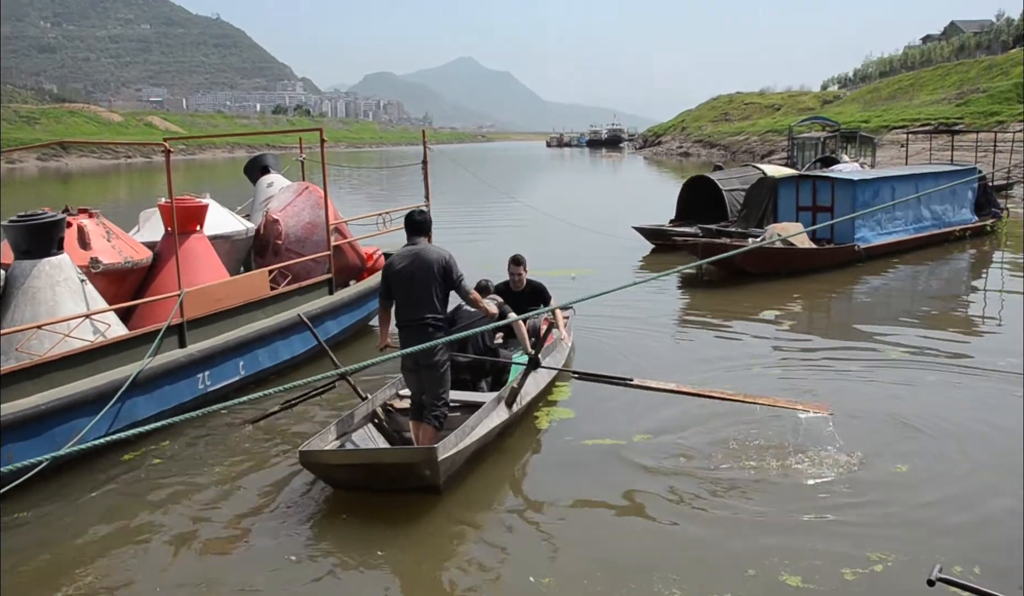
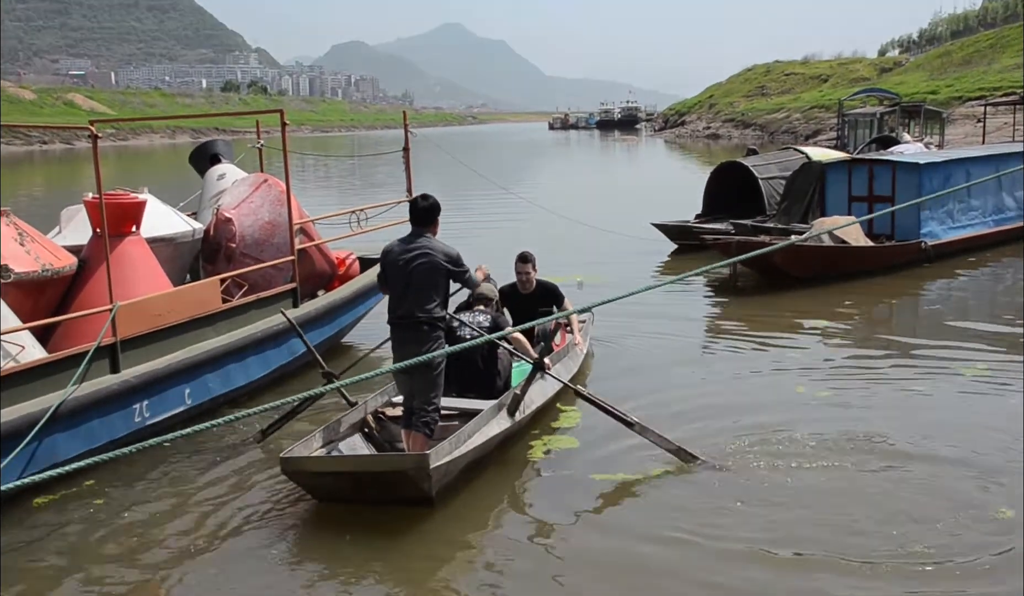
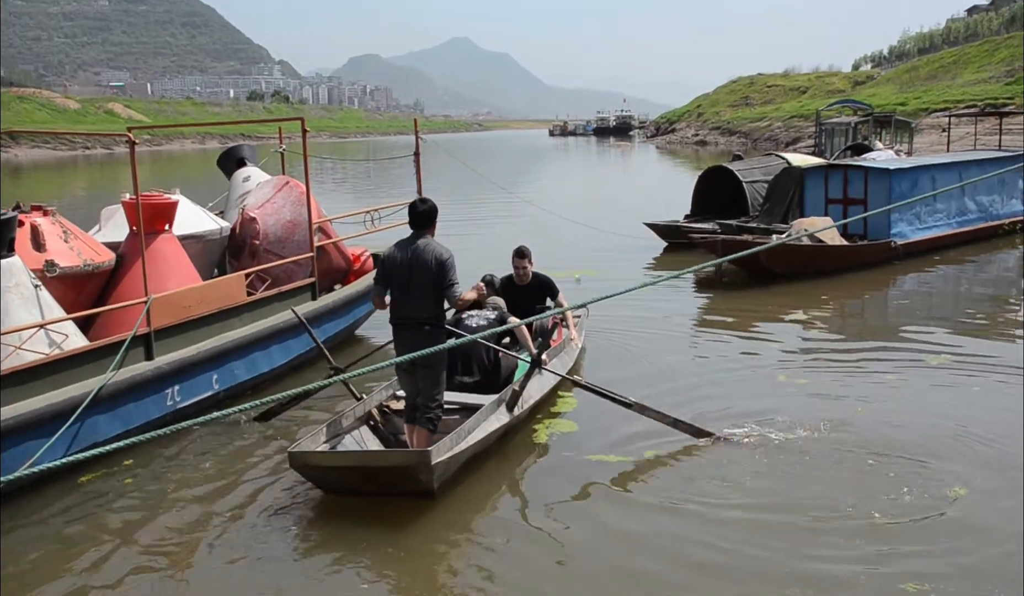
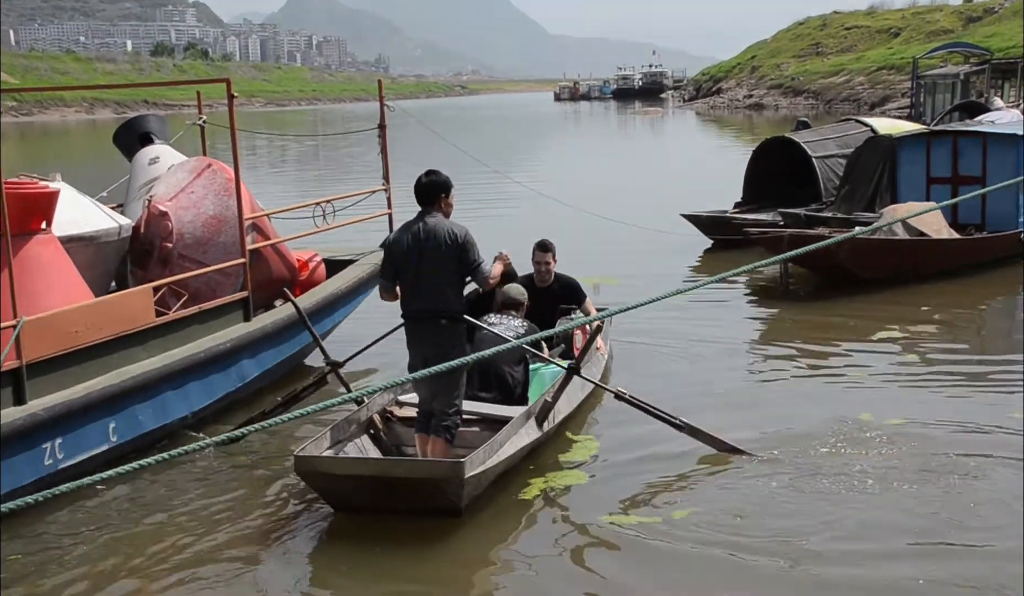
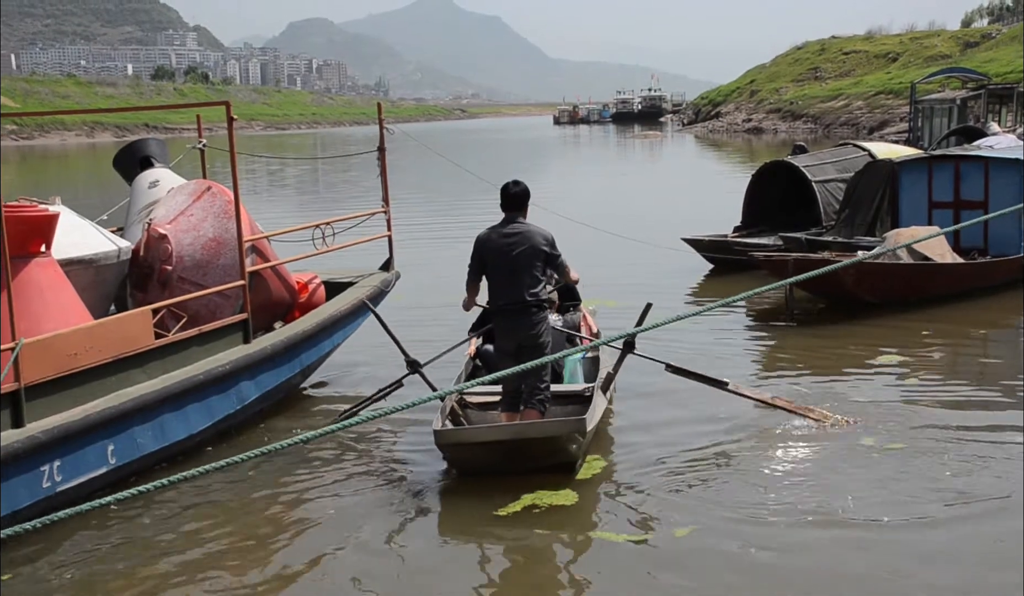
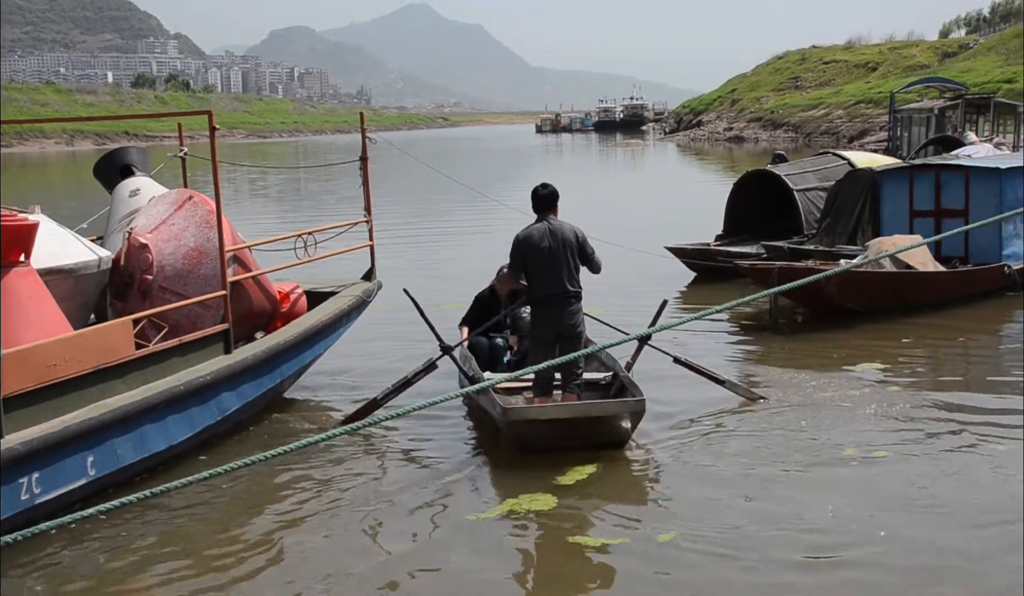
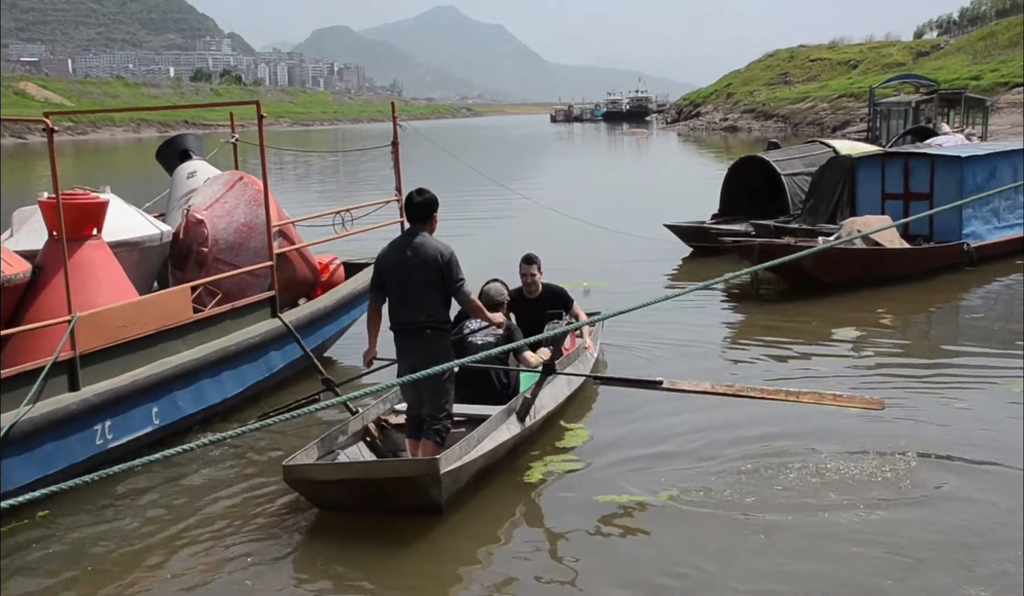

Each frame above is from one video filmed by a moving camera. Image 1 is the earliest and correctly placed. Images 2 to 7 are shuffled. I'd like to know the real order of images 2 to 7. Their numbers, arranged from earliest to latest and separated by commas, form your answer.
3, 2, 7, 4, 5, 6
